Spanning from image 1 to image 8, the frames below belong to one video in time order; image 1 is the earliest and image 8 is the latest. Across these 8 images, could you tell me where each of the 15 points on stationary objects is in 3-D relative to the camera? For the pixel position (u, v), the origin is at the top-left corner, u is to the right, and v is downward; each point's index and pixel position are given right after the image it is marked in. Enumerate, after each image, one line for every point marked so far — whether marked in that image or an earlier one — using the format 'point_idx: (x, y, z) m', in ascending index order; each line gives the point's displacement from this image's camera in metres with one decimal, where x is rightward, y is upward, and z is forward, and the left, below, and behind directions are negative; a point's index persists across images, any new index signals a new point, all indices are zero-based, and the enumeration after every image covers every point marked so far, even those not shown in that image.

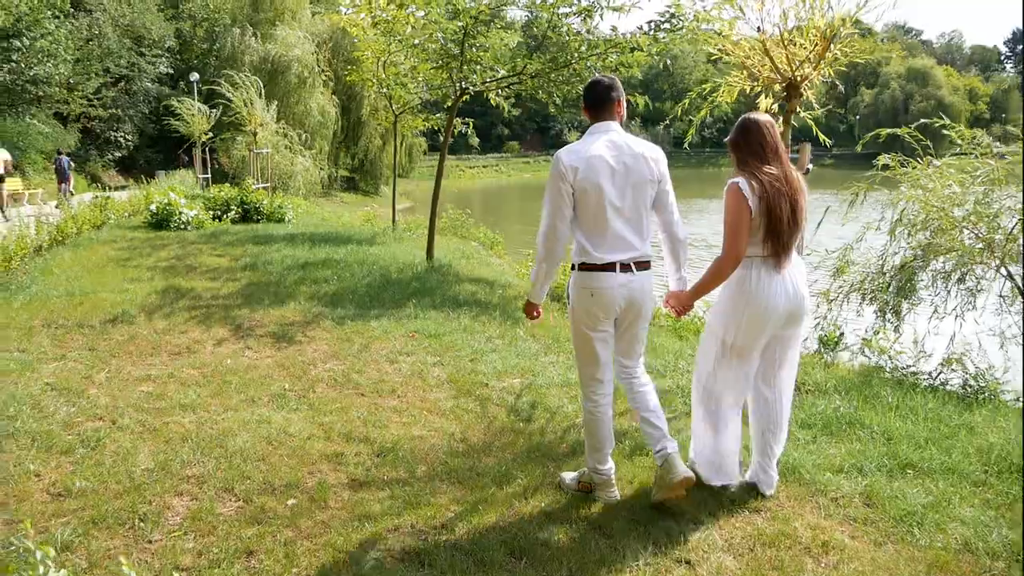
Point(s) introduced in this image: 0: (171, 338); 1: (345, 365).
0: (-2.4, -0.4, +6.7) m
1: (-1.1, -0.5, +6.1) m
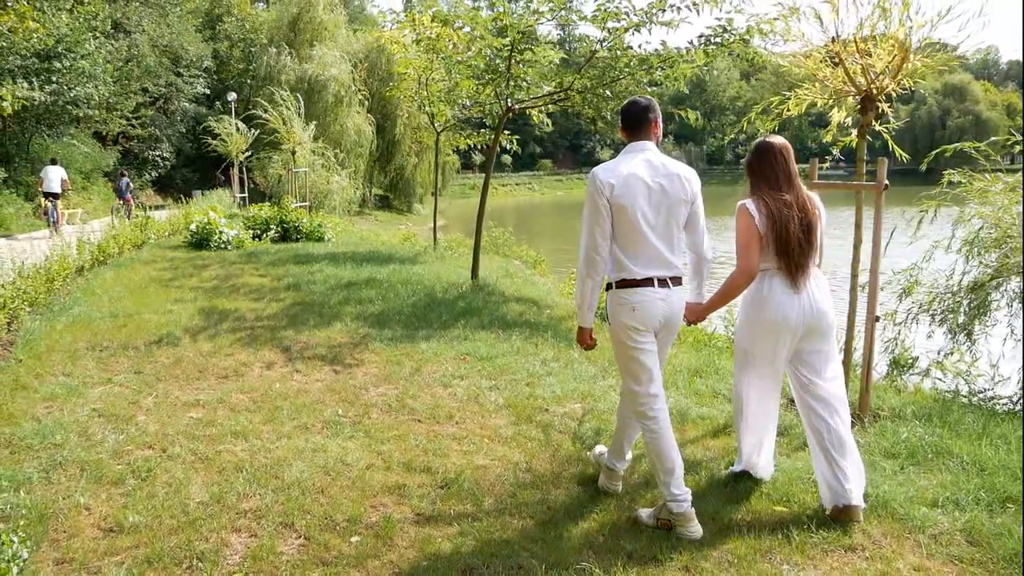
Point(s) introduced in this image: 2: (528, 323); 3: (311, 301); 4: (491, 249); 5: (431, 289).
0: (-2.0, -0.5, +6.5) m
1: (-0.7, -0.6, +5.9) m
2: (+0.1, -0.3, +8.1) m
3: (-1.9, -0.1, +8.7) m
4: (-0.3, +0.6, +13.3) m
5: (-0.8, 0.0, +9.4) m
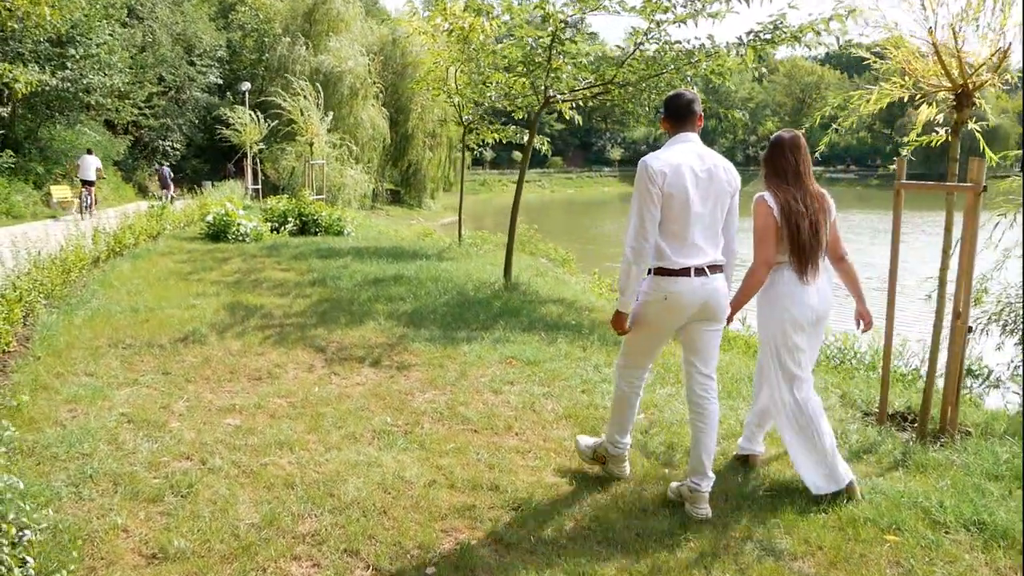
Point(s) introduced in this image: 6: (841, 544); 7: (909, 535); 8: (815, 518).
0: (-1.7, -0.5, +6.1) m
1: (-0.4, -0.6, +5.5) m
2: (+0.5, -0.3, +7.7) m
3: (-1.5, -0.1, +8.3) m
4: (0.0, +0.6, +12.9) m
5: (-0.5, 0.0, +9.0) m
6: (+1.3, -1.0, +3.7) m
7: (+1.6, -1.0, +3.8) m
8: (+1.3, -1.0, +4.0) m
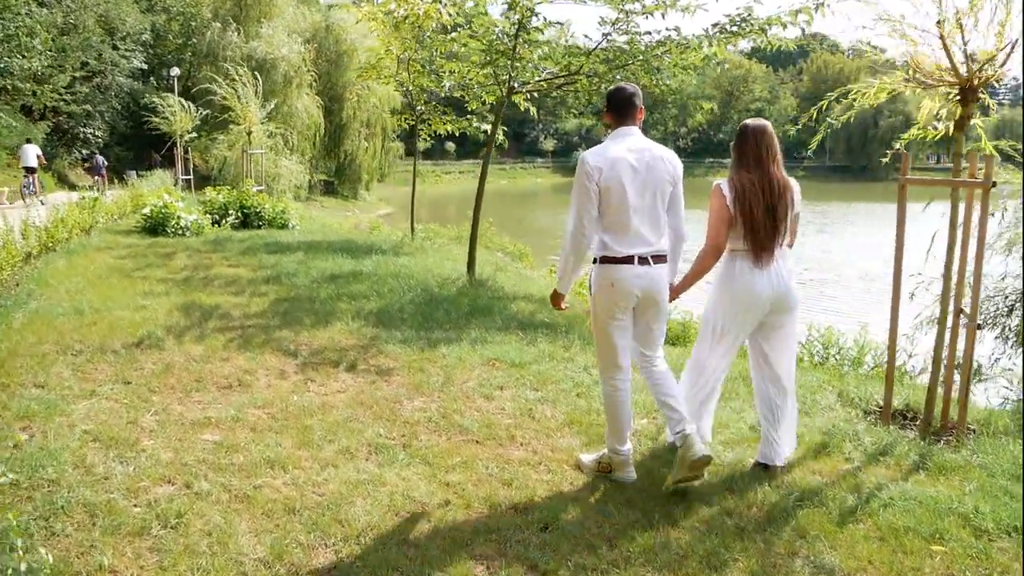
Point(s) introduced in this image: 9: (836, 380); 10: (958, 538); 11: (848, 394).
0: (-1.8, -0.5, +5.6) m
1: (-0.4, -0.6, +5.1) m
2: (+0.3, -0.3, +7.4) m
3: (-1.8, -0.1, +7.8) m
4: (-0.6, +0.7, +12.5) m
5: (-0.8, 0.0, +8.6) m
6: (+1.4, -1.0, +3.5) m
7: (+1.7, -1.0, +3.6) m
8: (+1.4, -1.0, +3.7) m
9: (+2.1, -0.6, +6.0) m
10: (+1.7, -1.0, +3.6) m
11: (+2.0, -0.6, +5.6) m
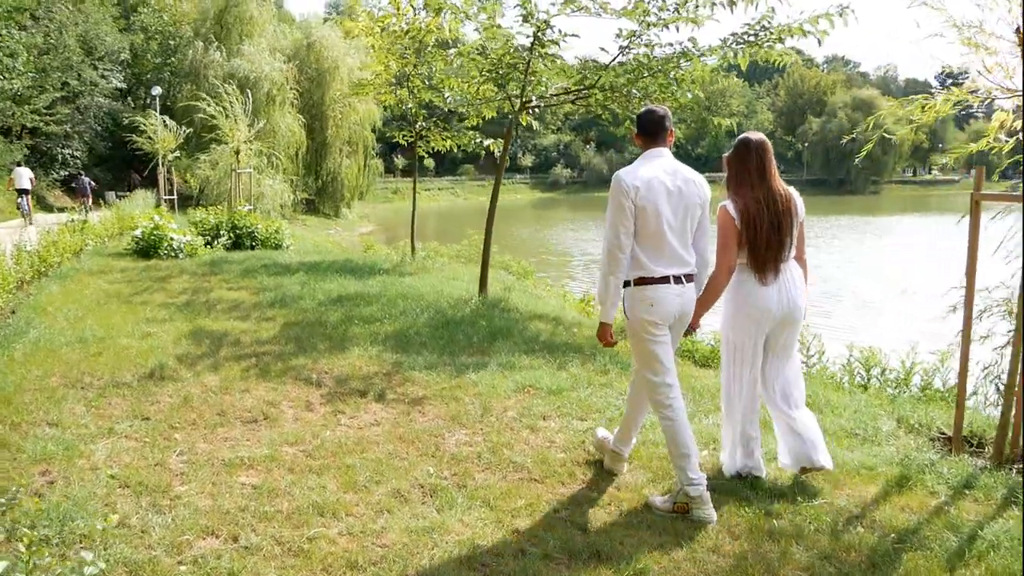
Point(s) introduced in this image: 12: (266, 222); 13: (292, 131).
0: (-1.5, -0.6, +5.2) m
1: (-0.2, -0.7, +4.8) m
2: (+0.4, -0.4, +7.0) m
3: (-1.6, -0.3, +7.4) m
4: (-0.6, +0.4, +12.2) m
5: (-0.7, -0.2, +8.3) m
6: (+1.7, -1.1, +3.2) m
7: (+2.0, -1.1, +3.3) m
8: (+1.7, -1.0, +3.5) m
9: (+2.3, -0.7, +5.7) m
10: (+2.0, -1.0, +3.3) m
11: (+2.3, -0.7, +5.4) m
12: (-3.3, +0.9, +12.5) m
13: (-4.6, +3.3, +19.8) m
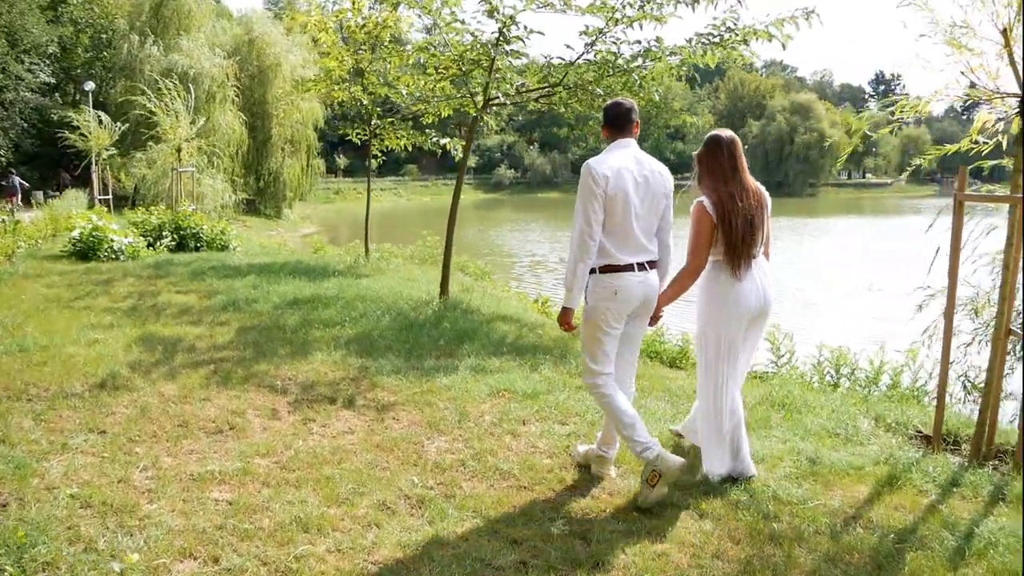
0: (-1.7, -0.6, +5.0) m
1: (-0.3, -0.8, +4.6) m
2: (+0.2, -0.4, +6.9) m
3: (-1.9, -0.3, +7.1) m
4: (-1.2, +0.4, +12.0) m
5: (-1.0, -0.2, +8.0) m
6: (+1.7, -1.1, +3.1) m
7: (+2.0, -1.0, +3.2) m
8: (+1.6, -1.0, +3.4) m
9: (+2.1, -0.7, +5.7) m
10: (+2.0, -1.0, +3.3) m
11: (+2.1, -0.7, +5.3) m
12: (-3.9, +0.8, +12.1) m
13: (-5.7, +3.2, +19.3) m
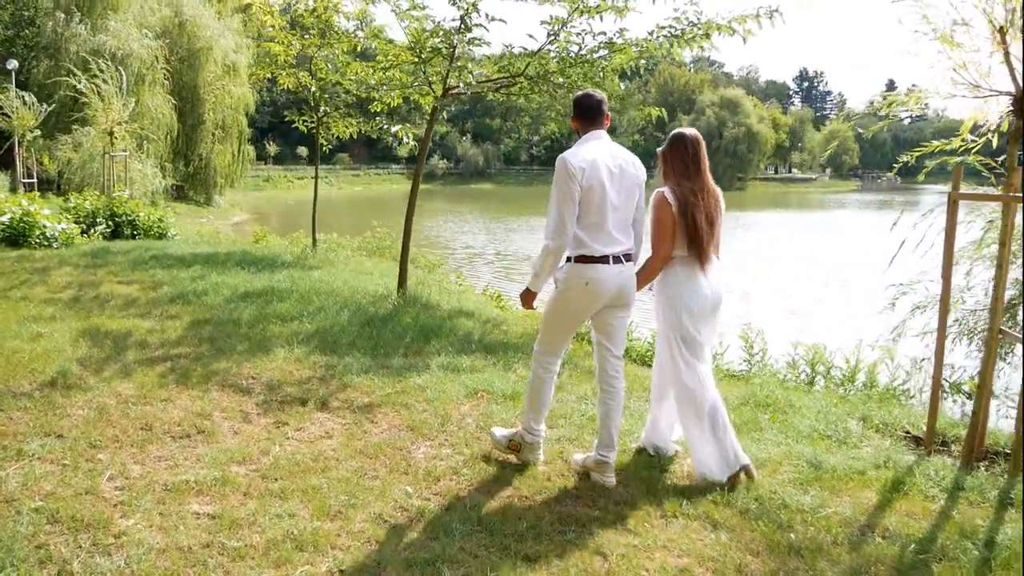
0: (-1.7, -0.6, +4.6) m
1: (-0.3, -0.7, +4.4) m
2: (0.0, -0.4, +6.7) m
3: (-2.1, -0.2, +6.7) m
4: (-1.8, +0.5, +11.6) m
5: (-1.3, -0.1, +7.7) m
6: (+1.8, -1.1, +3.0) m
7: (+2.0, -1.1, +3.2) m
8: (+1.7, -1.1, +3.3) m
9: (+2.0, -0.7, +5.6) m
10: (+2.1, -1.1, +3.2) m
11: (+2.0, -0.7, +5.3) m
12: (-4.5, +1.0, +11.5) m
13: (-6.9, +3.5, +18.5) m
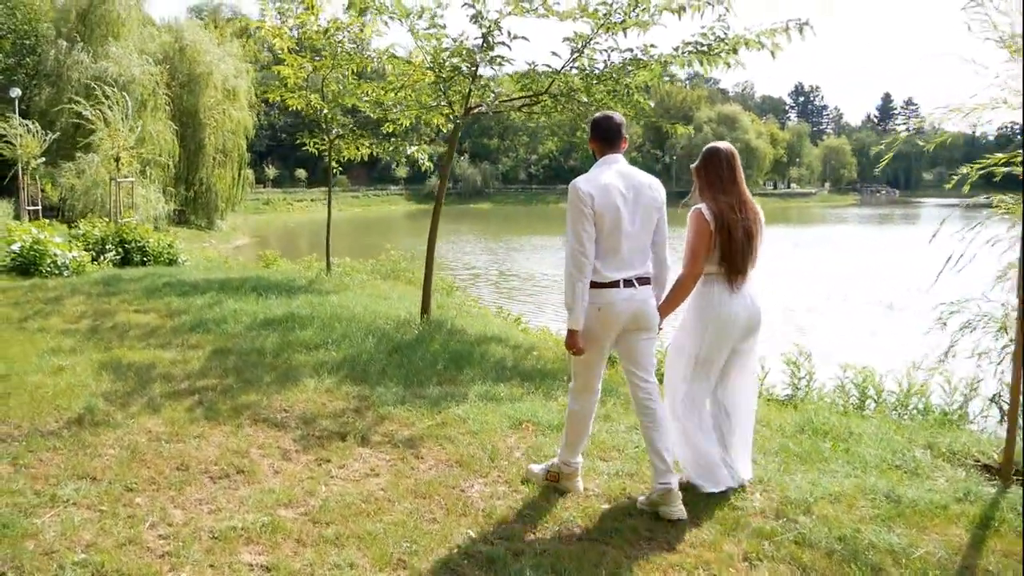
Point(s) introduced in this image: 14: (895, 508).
0: (-1.5, -0.7, +4.3) m
1: (0.0, -0.9, +4.1) m
2: (+0.2, -0.6, +6.4) m
3: (-1.9, -0.4, +6.5) m
4: (-1.6, +0.2, +11.4) m
5: (-1.1, -0.3, +7.5) m
6: (+2.0, -1.2, +2.8) m
7: (+2.3, -1.1, +2.9) m
8: (+2.0, -1.1, +3.1) m
9: (+2.2, -0.8, +5.4) m
10: (+2.3, -1.1, +3.0) m
11: (+2.3, -0.8, +5.0) m
12: (-4.3, +0.6, +11.3) m
13: (-6.7, +3.0, +18.3) m
14: (+1.6, -0.9, +4.0) m
